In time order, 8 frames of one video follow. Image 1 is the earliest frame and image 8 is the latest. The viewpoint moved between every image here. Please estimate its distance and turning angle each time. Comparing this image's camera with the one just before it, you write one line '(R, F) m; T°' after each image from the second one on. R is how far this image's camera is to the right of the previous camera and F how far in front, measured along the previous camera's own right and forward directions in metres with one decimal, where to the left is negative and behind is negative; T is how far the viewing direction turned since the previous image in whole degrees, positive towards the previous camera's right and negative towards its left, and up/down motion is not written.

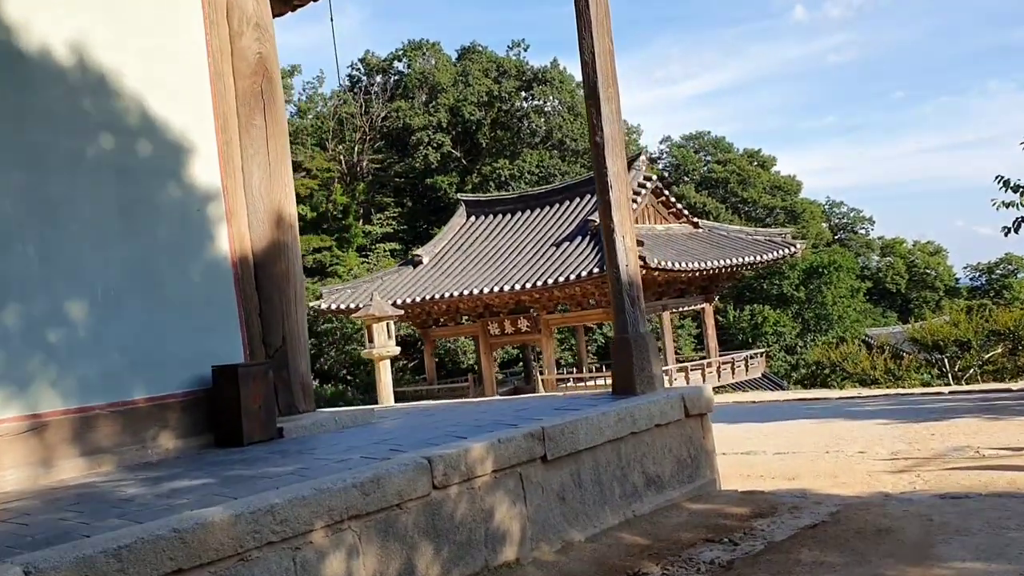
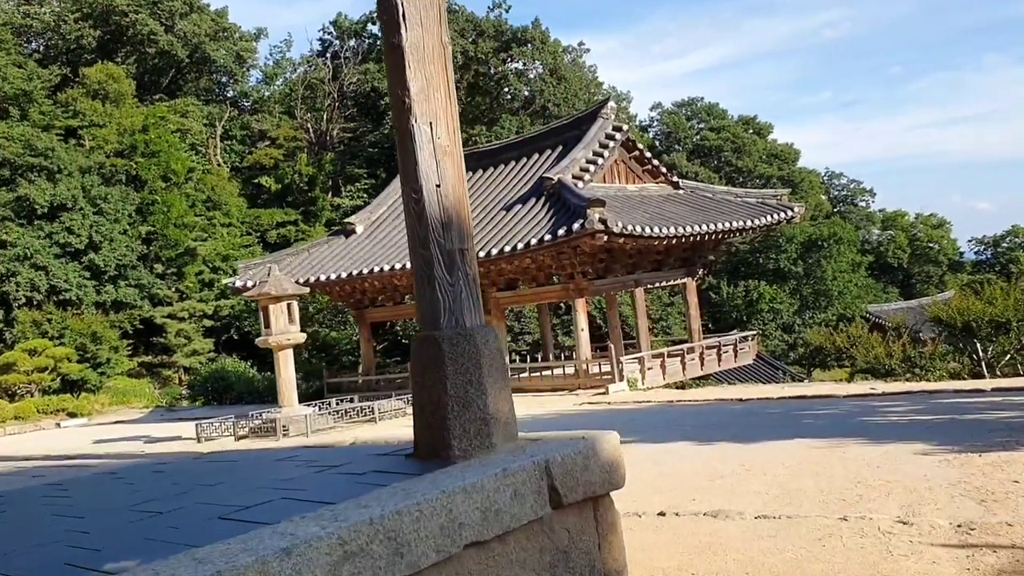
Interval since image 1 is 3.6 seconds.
(+0.9, +2.7) m; 0°
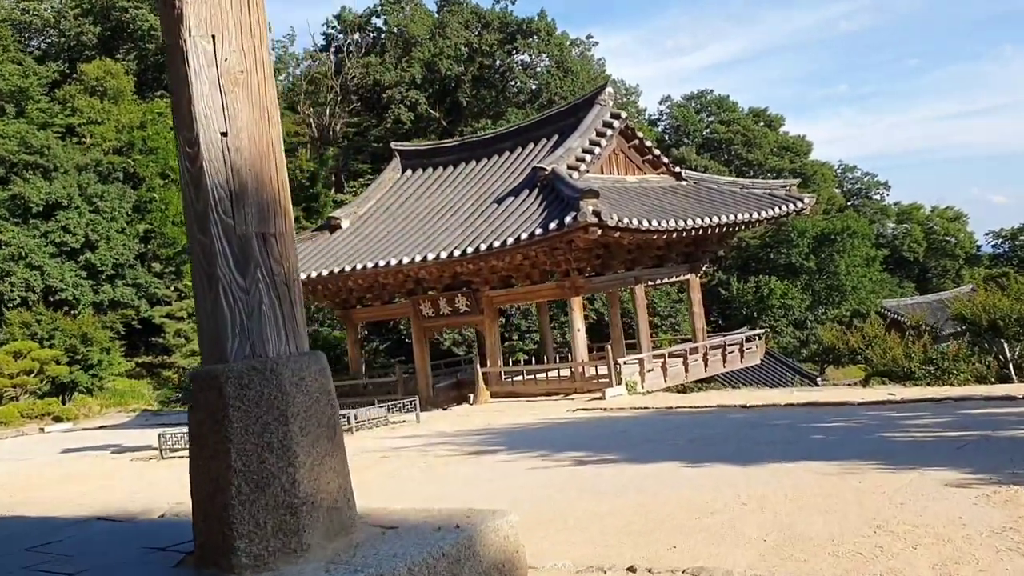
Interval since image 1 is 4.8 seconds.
(+0.4, +0.8) m; -1°
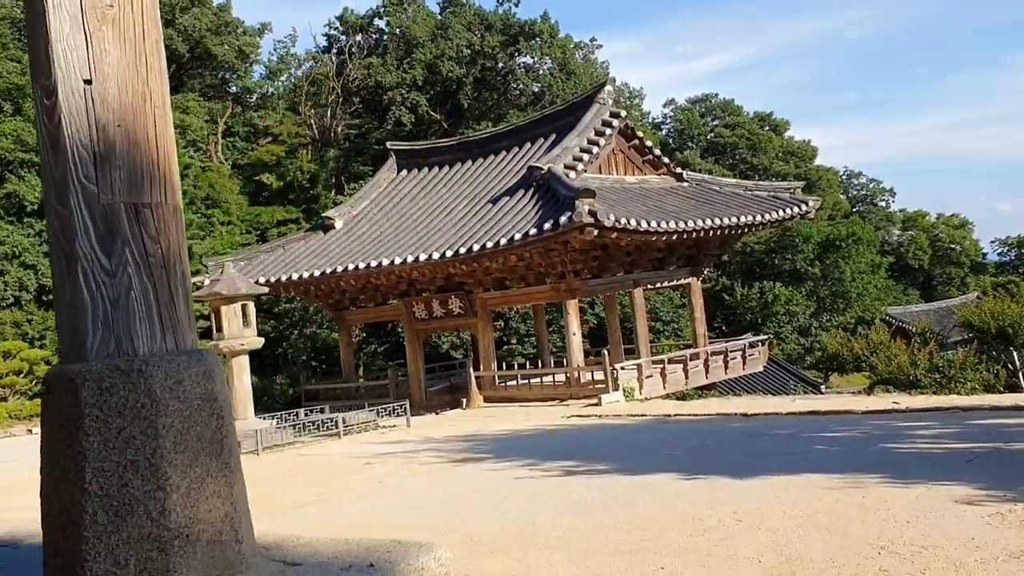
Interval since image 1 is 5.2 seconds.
(+0.1, +0.3) m; 0°
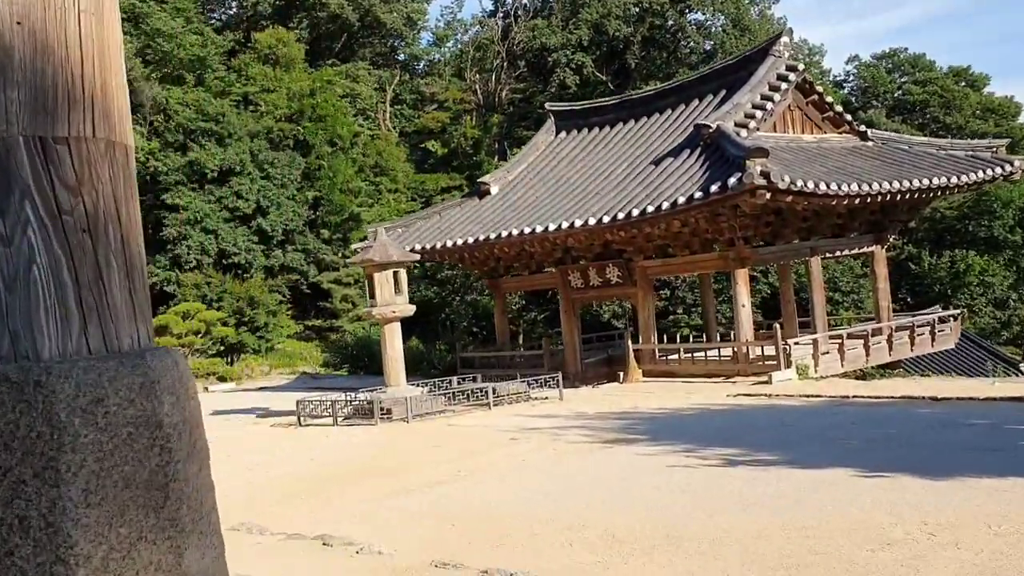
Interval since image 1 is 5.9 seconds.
(+0.1, +0.5) m; -12°
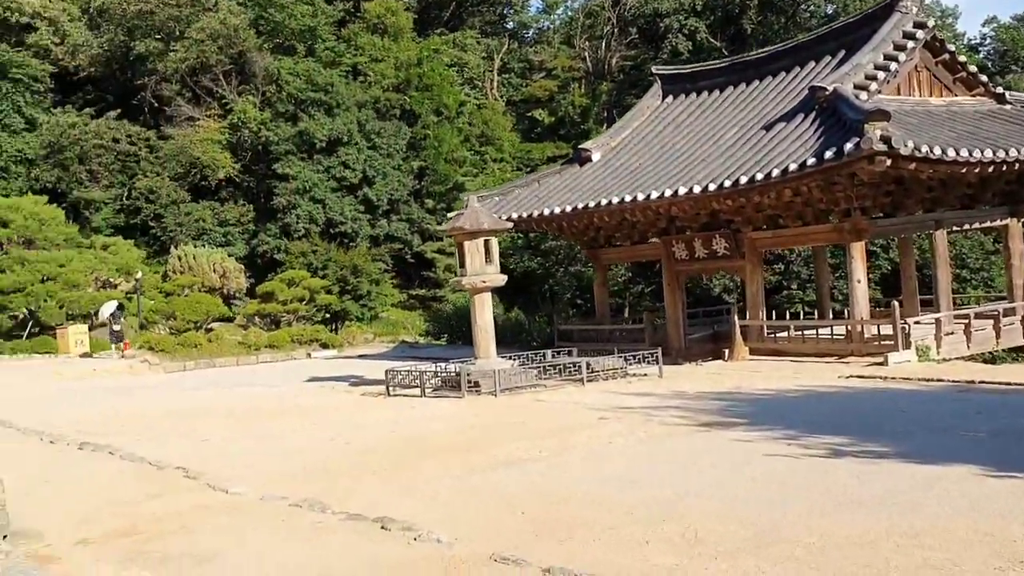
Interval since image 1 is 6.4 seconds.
(+0.1, +0.3) m; -7°
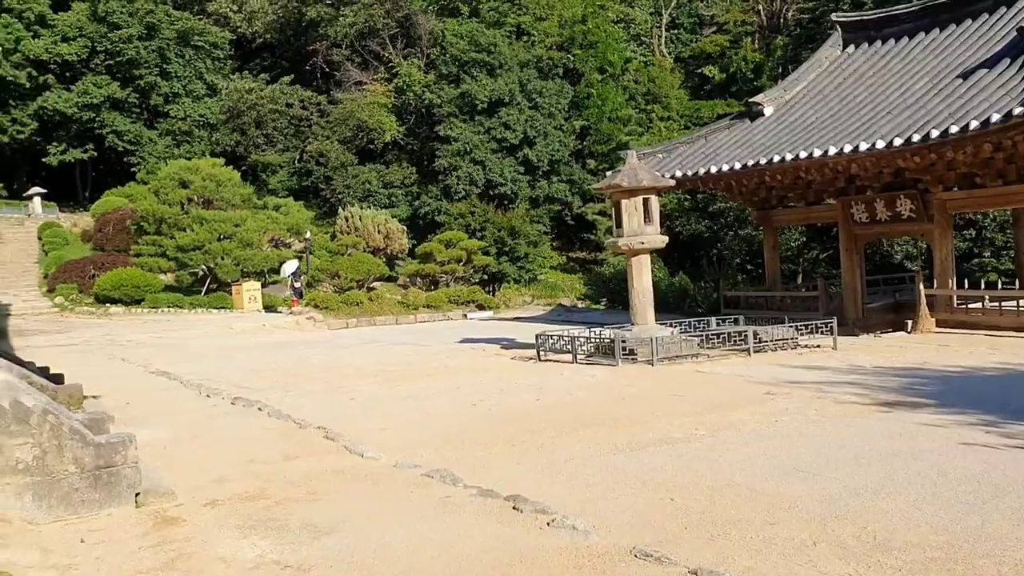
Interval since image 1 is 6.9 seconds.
(0.0, +0.3) m; -11°
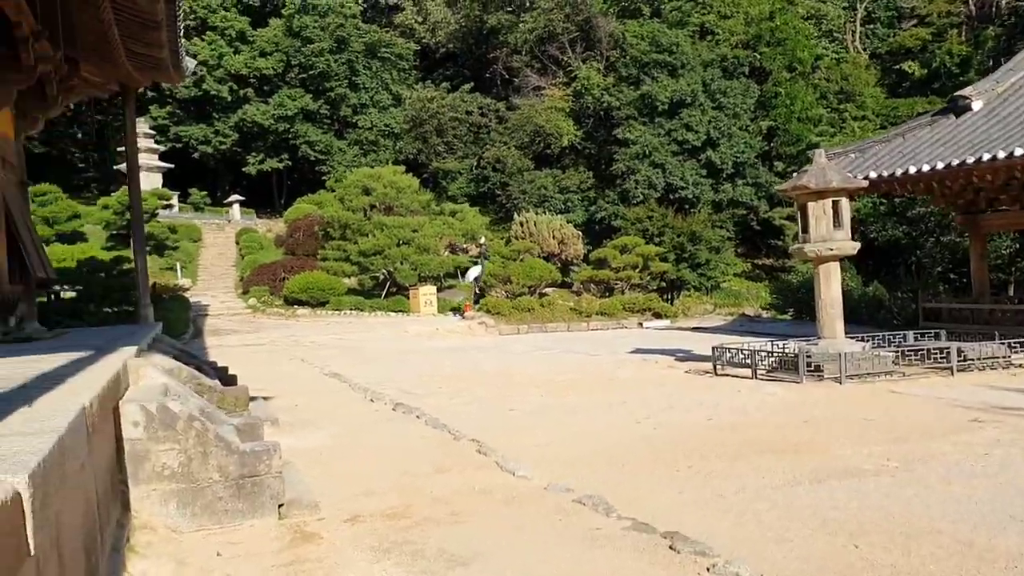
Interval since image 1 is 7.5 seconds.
(+0.1, +0.3) m; -13°
